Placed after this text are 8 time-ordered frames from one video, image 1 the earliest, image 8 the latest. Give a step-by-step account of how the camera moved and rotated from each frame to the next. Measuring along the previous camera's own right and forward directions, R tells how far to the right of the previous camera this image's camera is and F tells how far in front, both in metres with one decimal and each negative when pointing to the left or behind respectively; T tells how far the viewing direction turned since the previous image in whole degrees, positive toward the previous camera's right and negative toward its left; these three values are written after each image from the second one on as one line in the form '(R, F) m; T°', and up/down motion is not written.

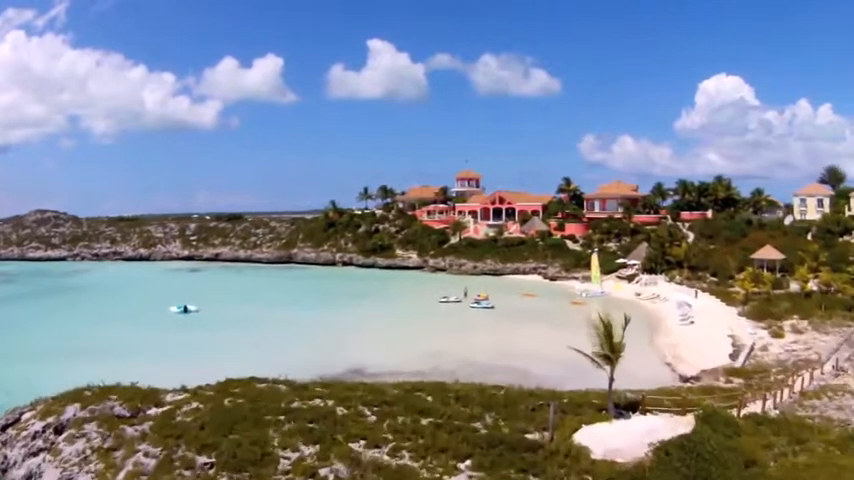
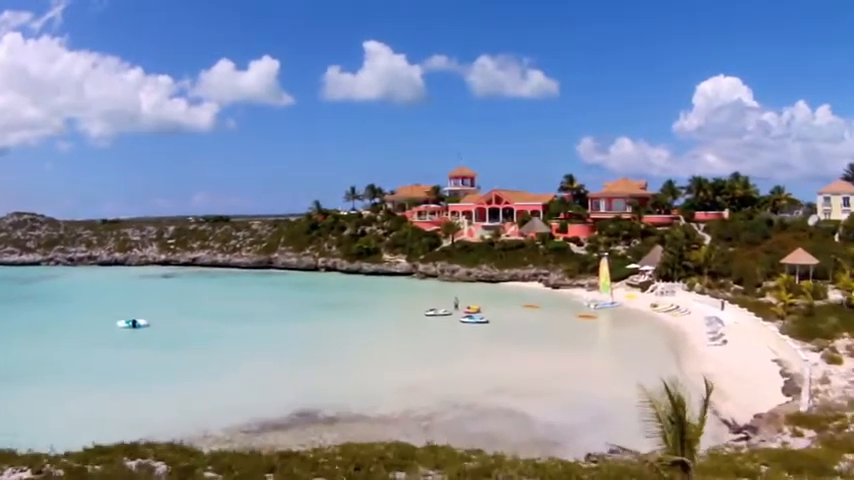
(+1.0, +7.3) m; 0°
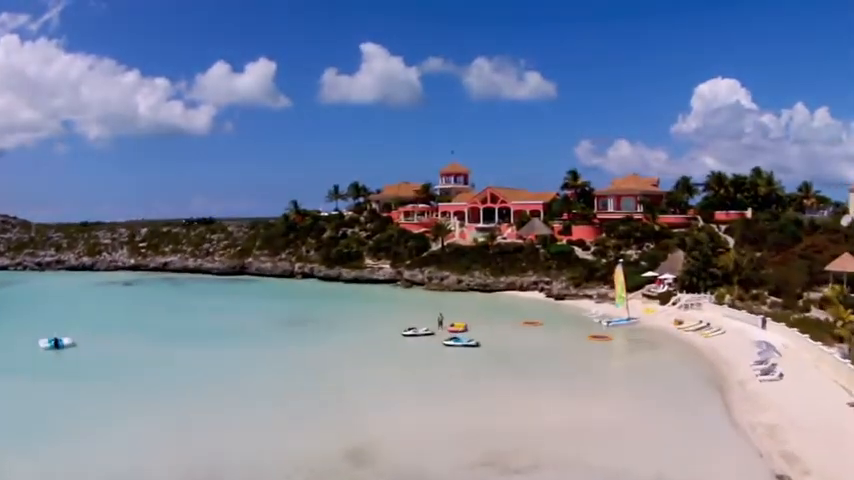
(+1.1, +8.2) m; 0°
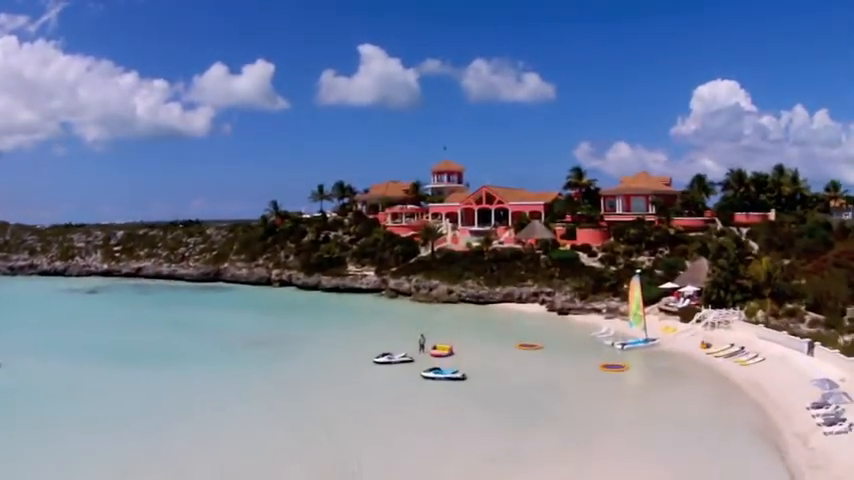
(+0.9, +6.5) m; 0°
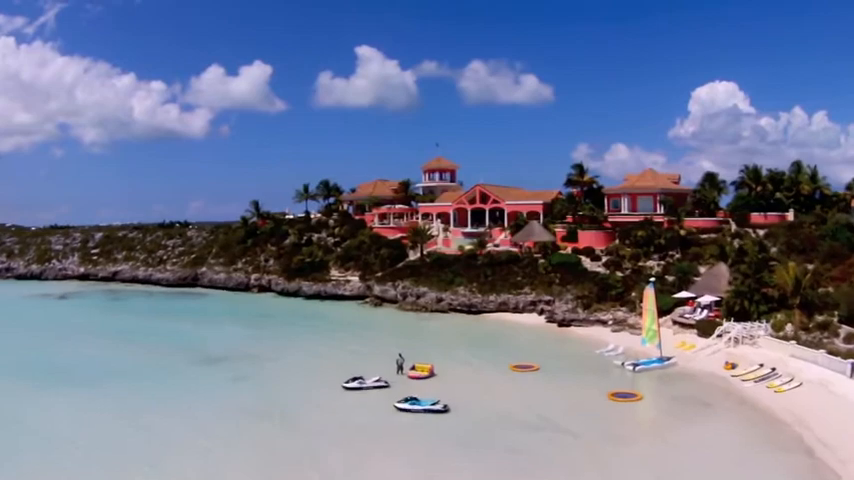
(+0.8, +4.7) m; 0°
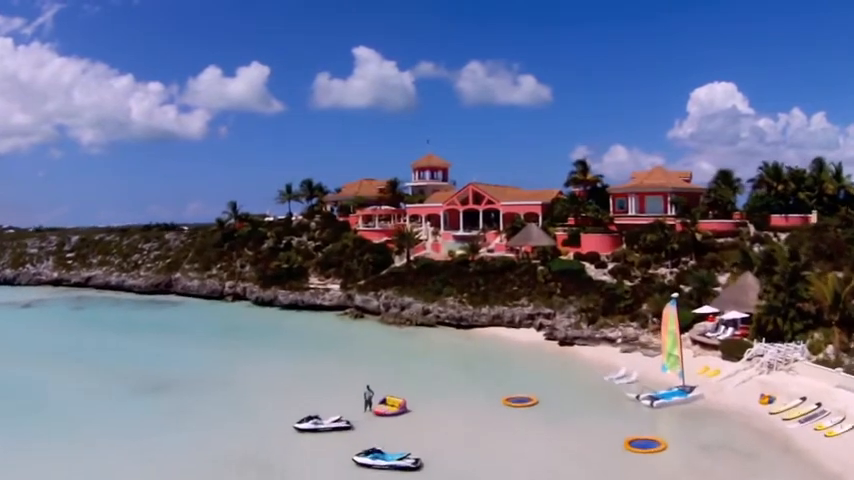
(+0.8, +5.0) m; 0°
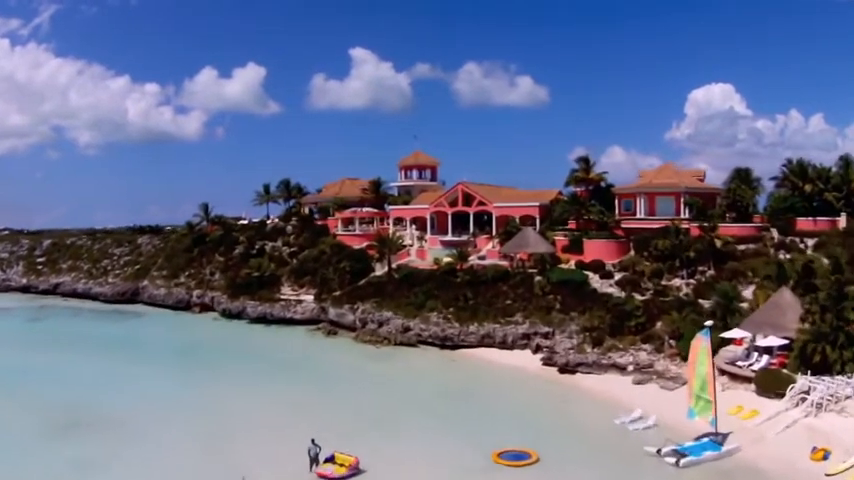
(+0.9, +5.2) m; 0°
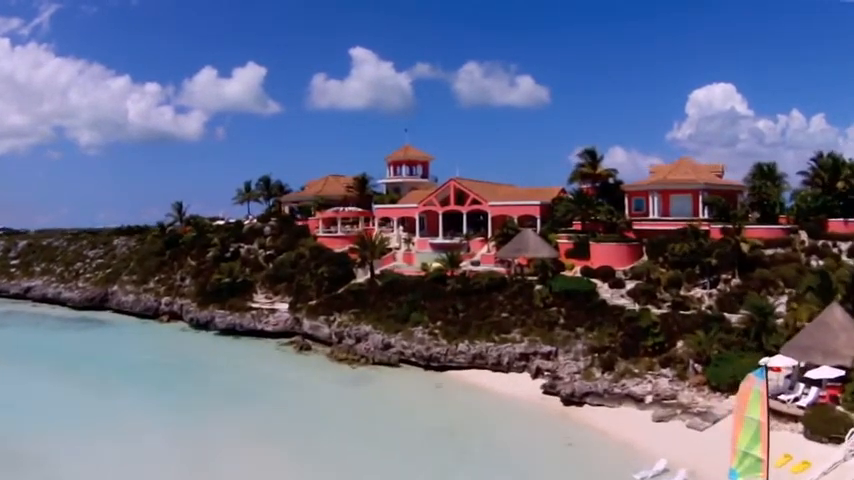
(+0.7, +4.6) m; 0°
